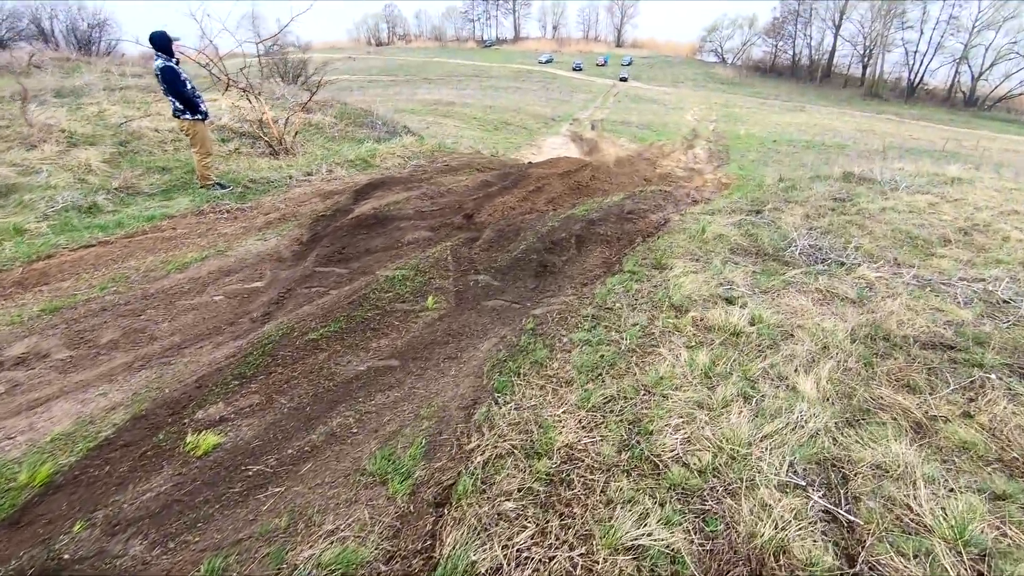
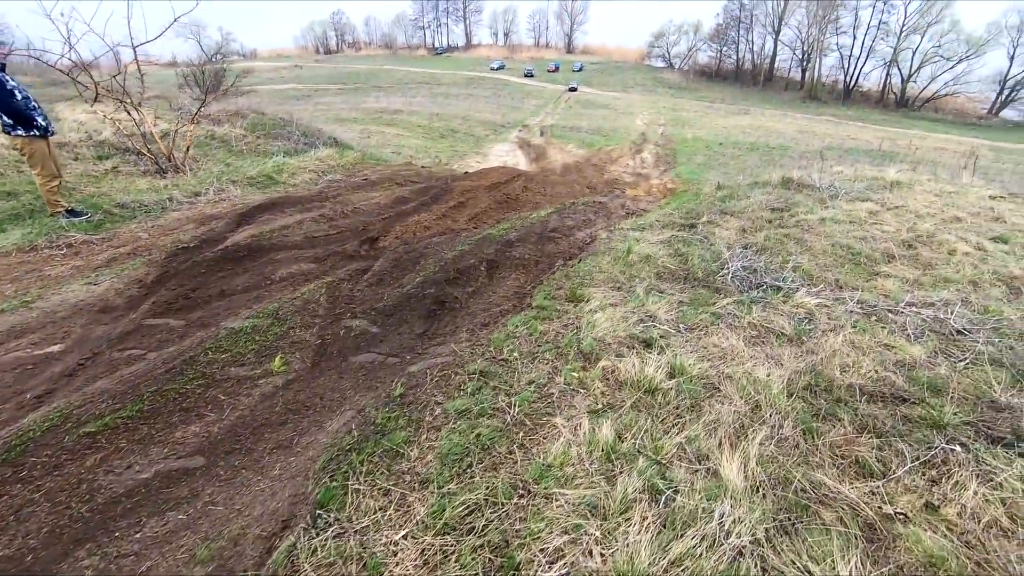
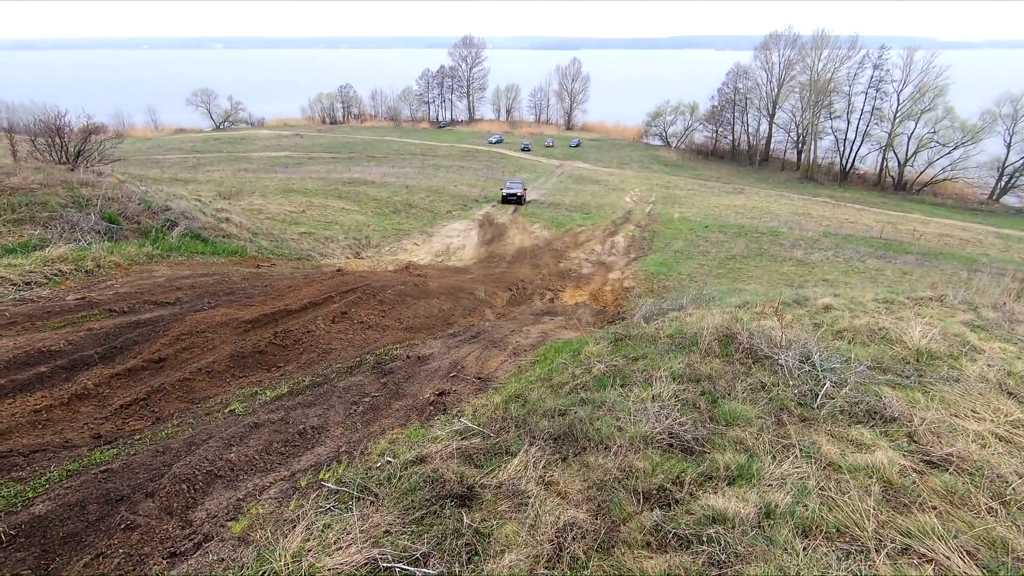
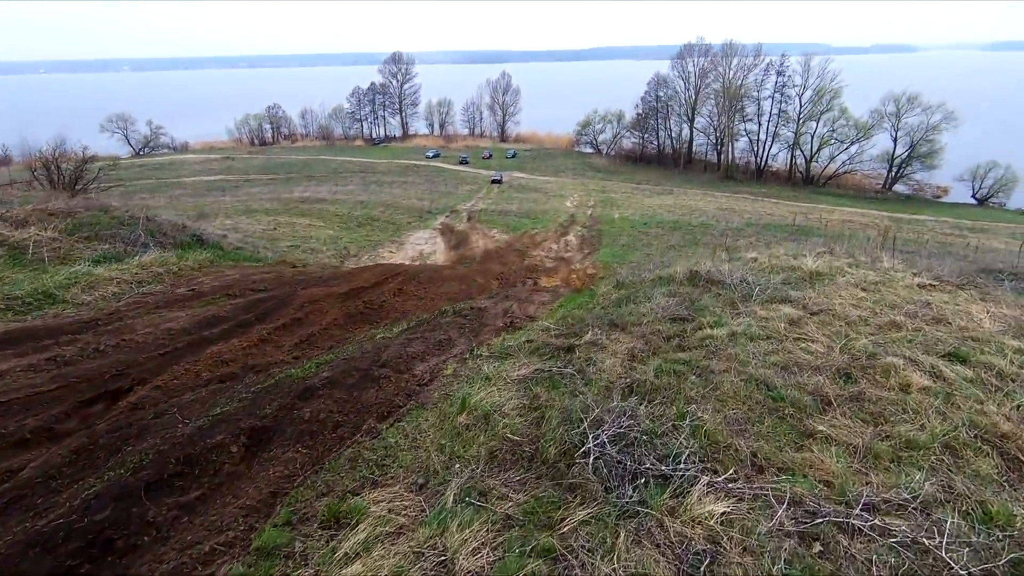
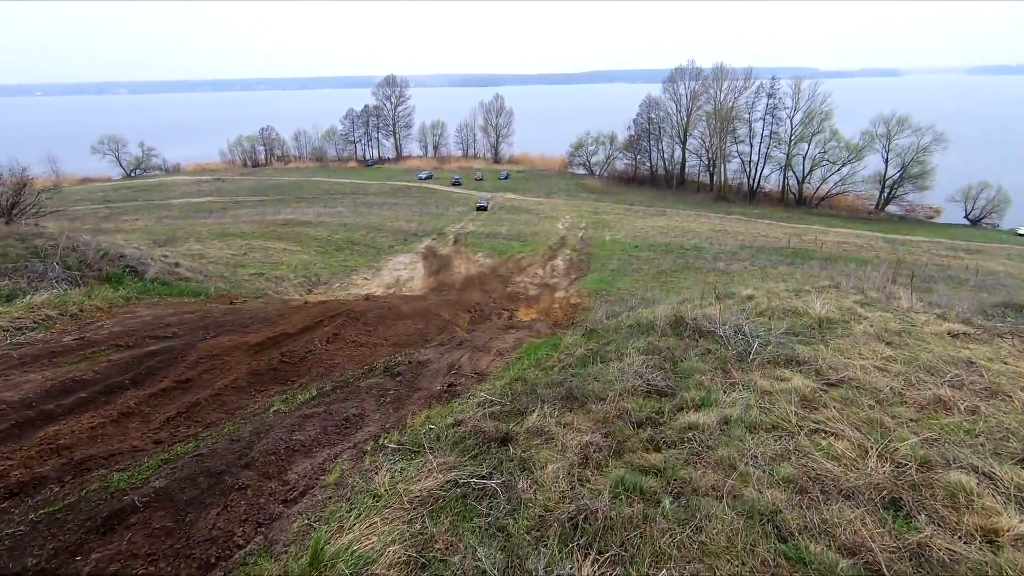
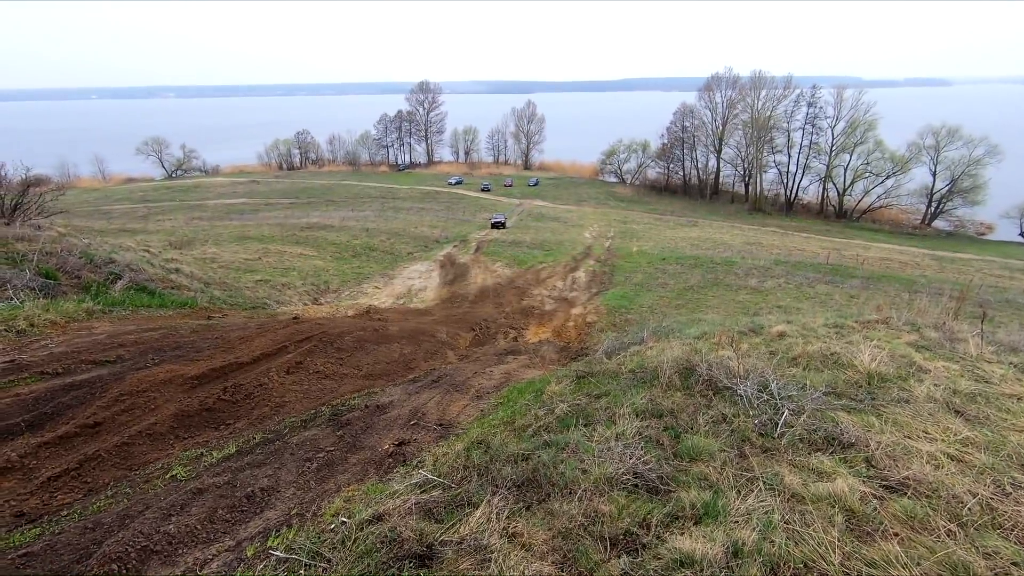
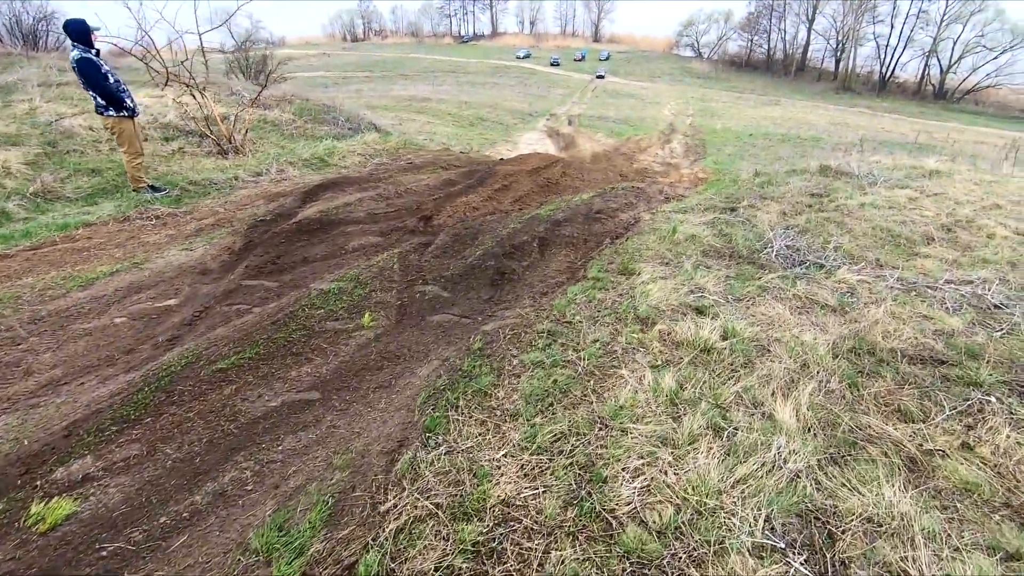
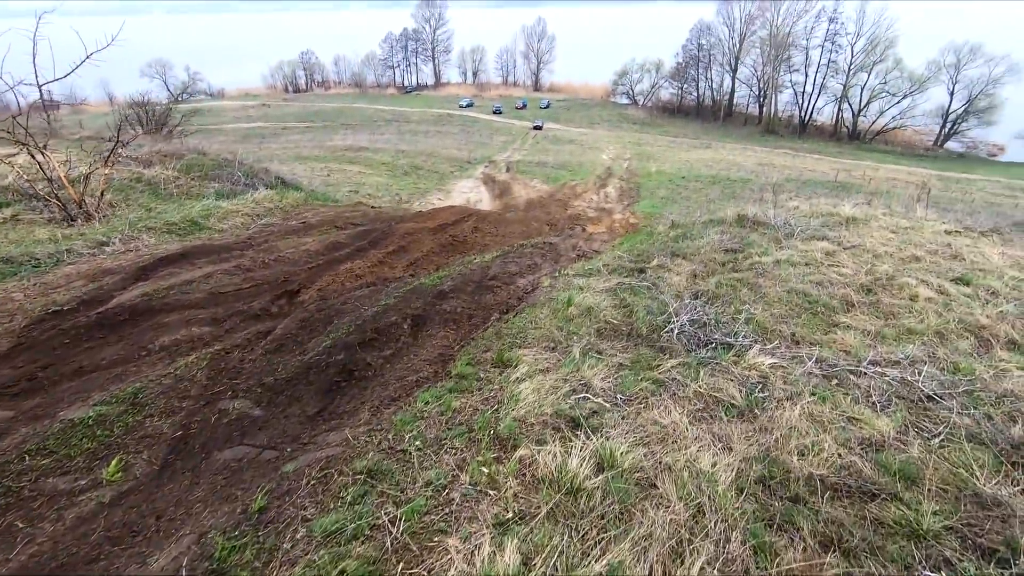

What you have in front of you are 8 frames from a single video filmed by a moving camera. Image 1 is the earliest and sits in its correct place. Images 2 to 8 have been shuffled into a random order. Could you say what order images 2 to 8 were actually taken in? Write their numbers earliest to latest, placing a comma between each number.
7, 2, 8, 4, 5, 6, 3
